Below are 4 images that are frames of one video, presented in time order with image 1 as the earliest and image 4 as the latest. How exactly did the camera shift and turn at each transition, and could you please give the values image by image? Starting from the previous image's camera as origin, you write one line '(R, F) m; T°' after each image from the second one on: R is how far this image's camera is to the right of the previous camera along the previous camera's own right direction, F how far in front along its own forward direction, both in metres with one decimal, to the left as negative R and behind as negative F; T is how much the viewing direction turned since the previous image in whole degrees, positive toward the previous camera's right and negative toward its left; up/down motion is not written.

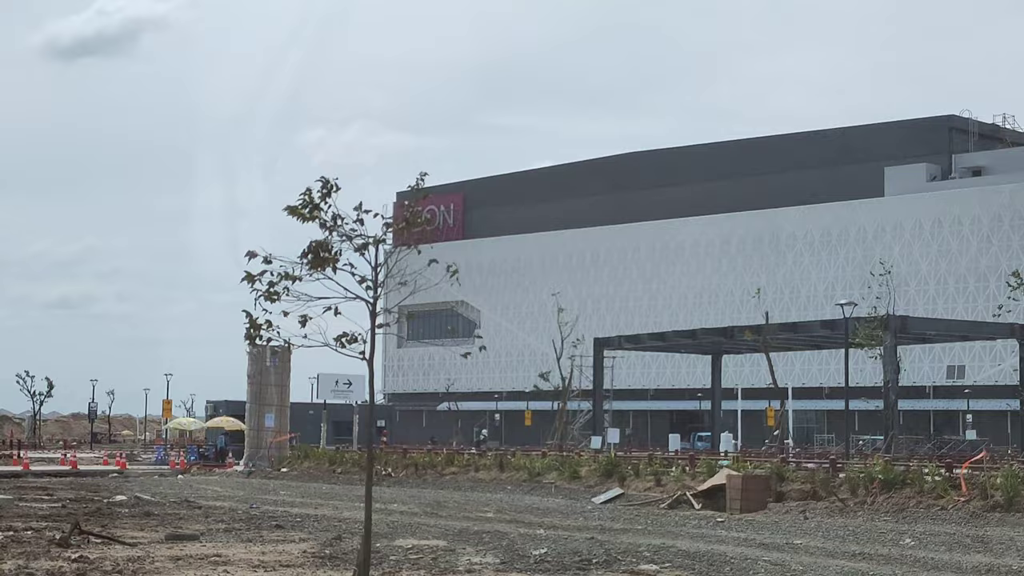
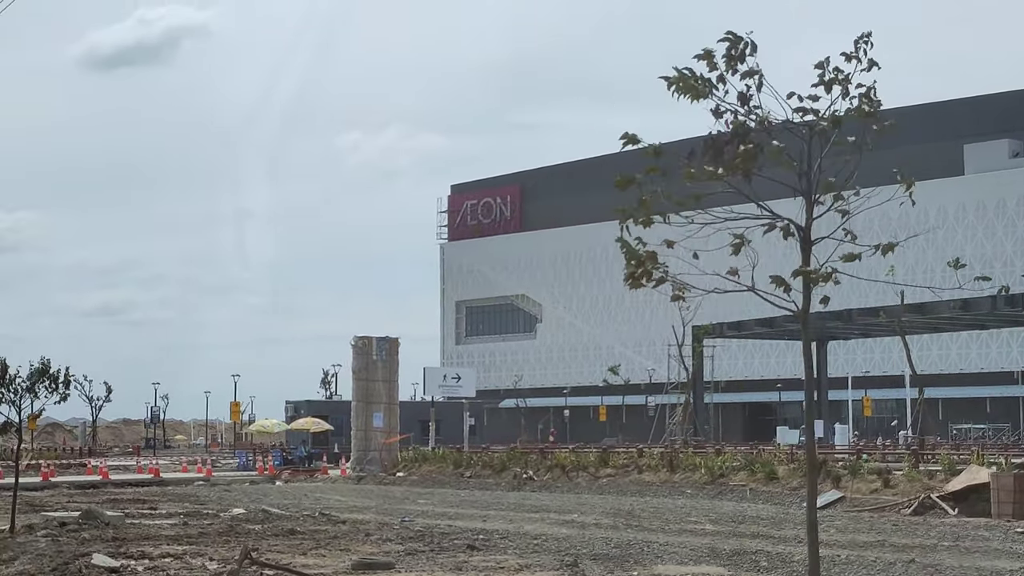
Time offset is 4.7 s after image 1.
(-2.7, +3.9) m; -2°
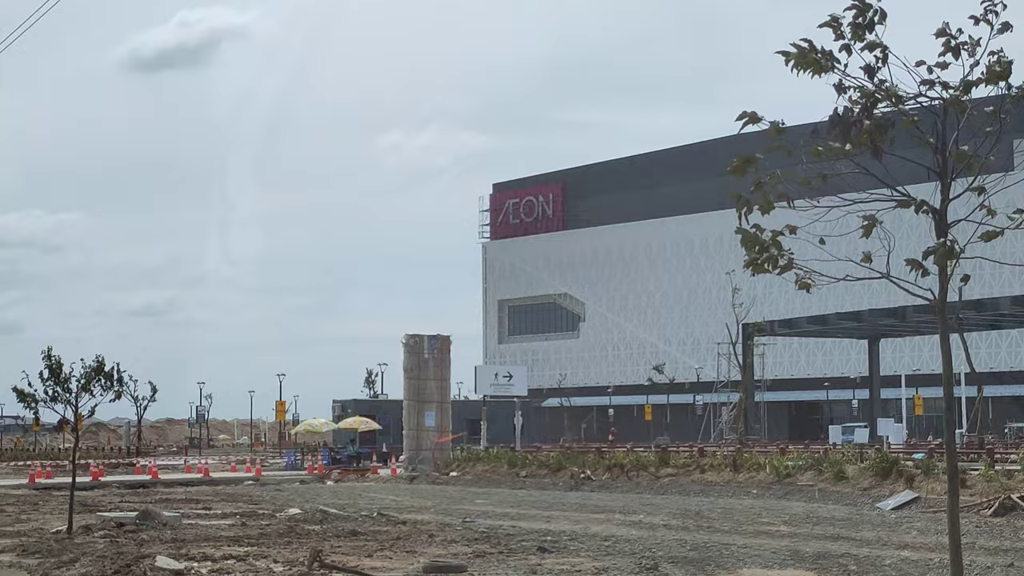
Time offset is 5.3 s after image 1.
(-0.4, +0.5) m; -2°
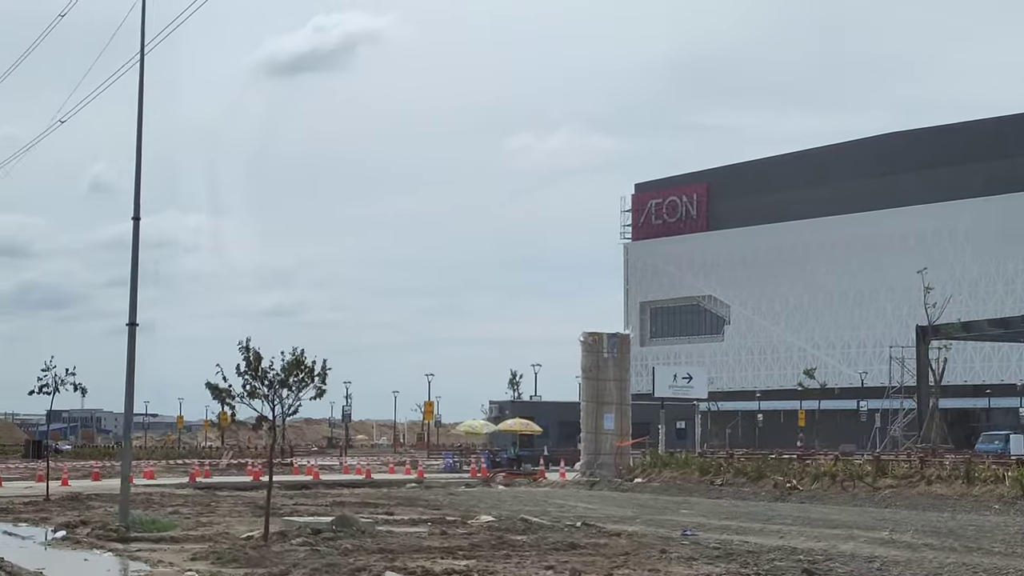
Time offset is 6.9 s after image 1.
(-1.5, +1.7) m; -6°
